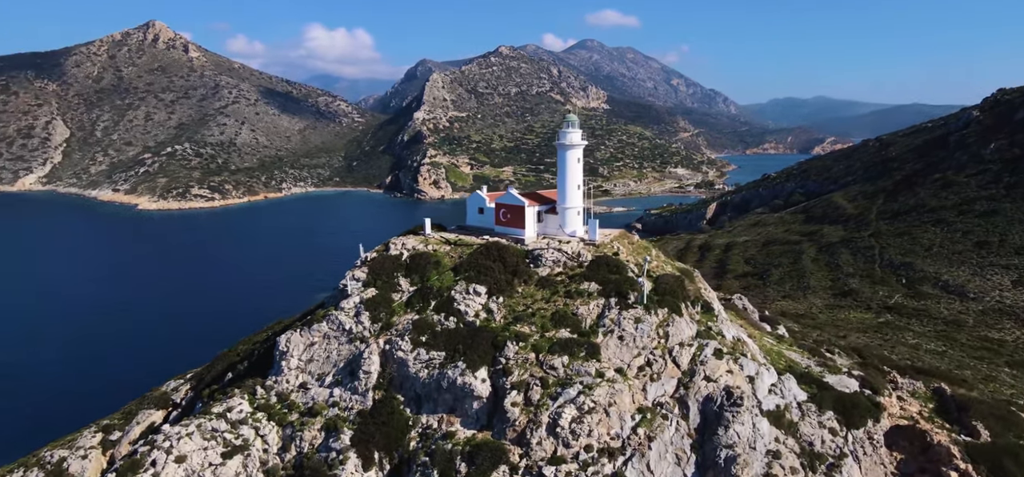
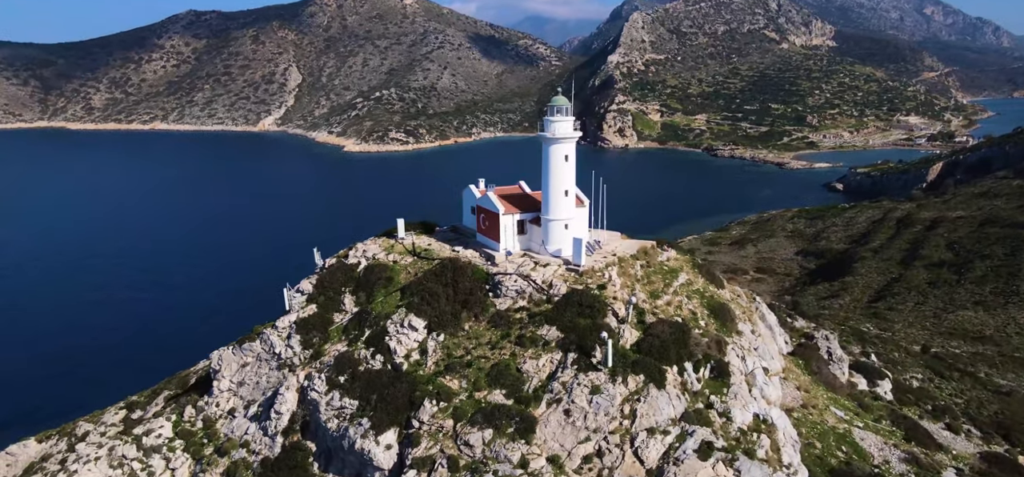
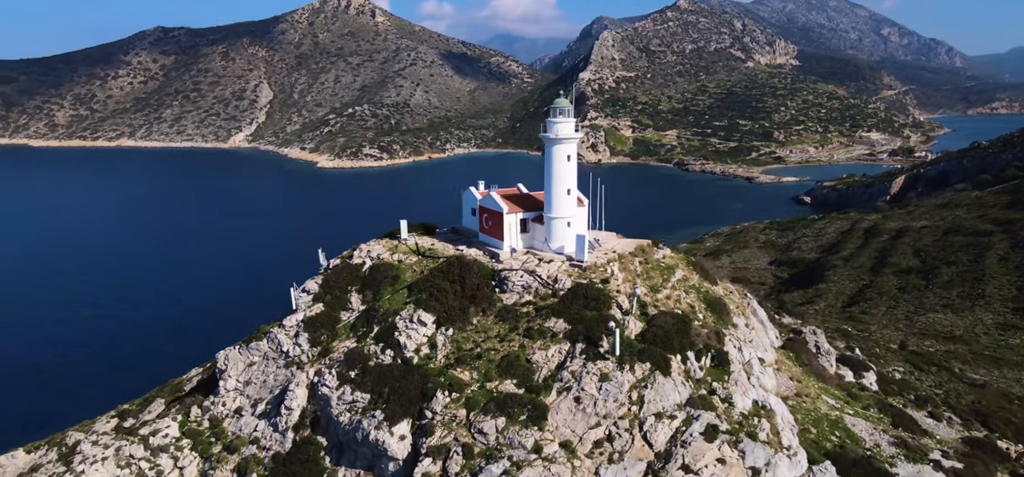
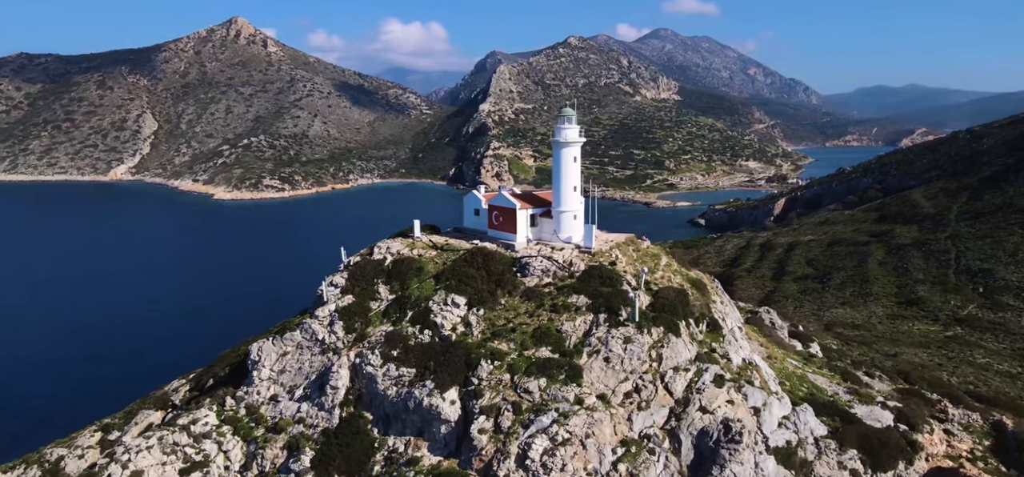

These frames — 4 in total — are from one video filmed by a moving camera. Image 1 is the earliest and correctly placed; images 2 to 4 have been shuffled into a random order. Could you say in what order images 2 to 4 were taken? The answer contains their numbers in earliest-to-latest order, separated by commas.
4, 3, 2
